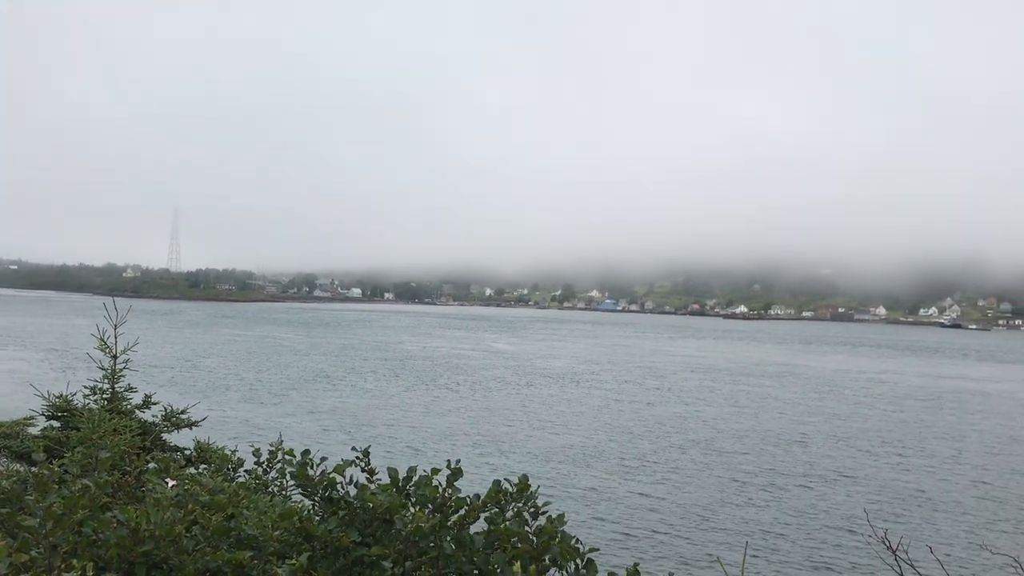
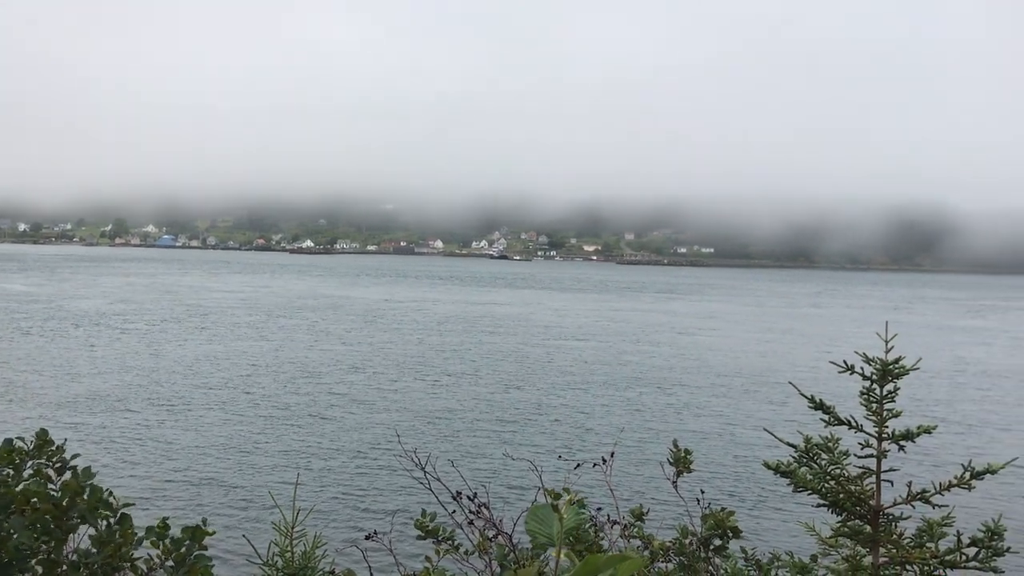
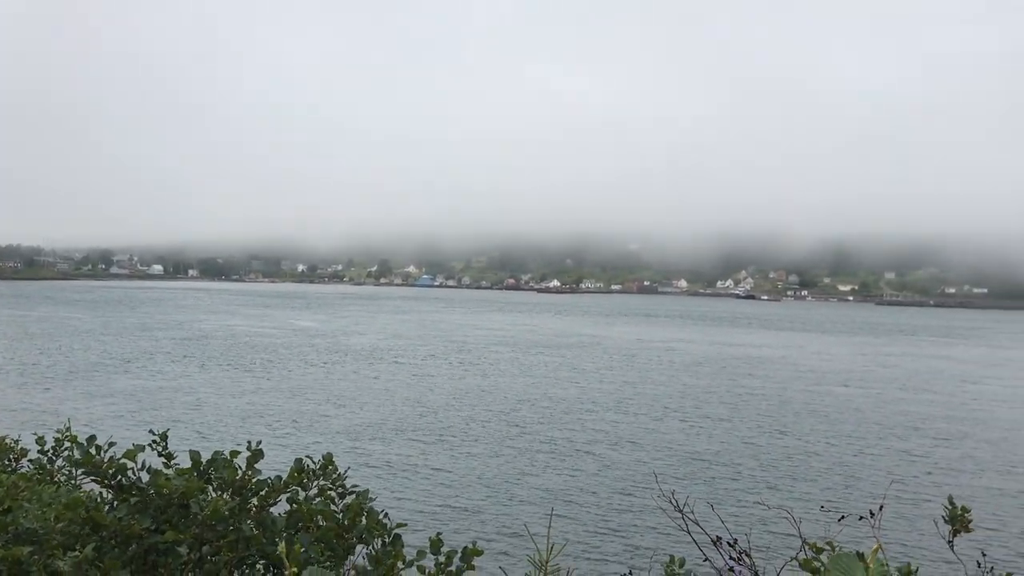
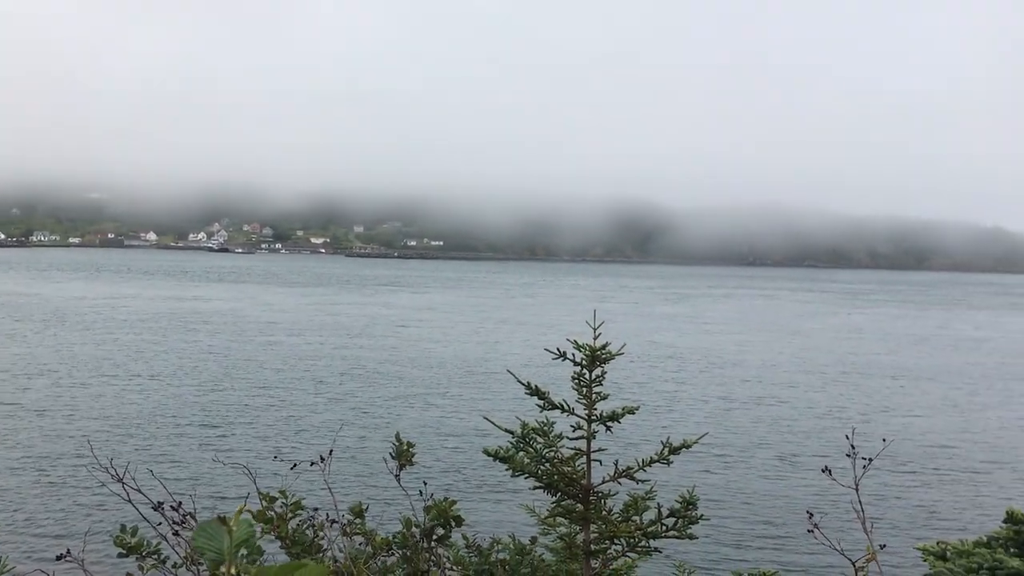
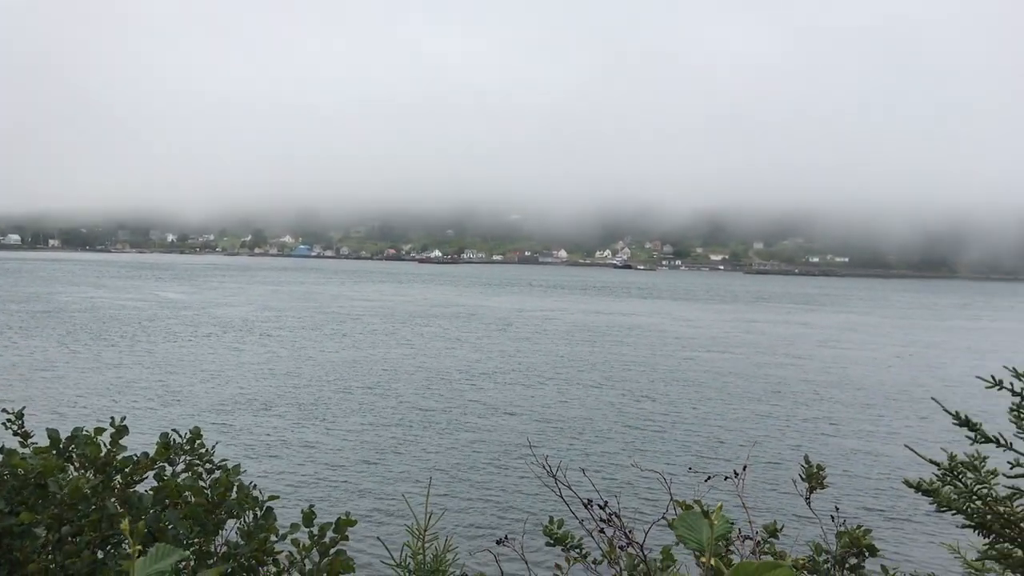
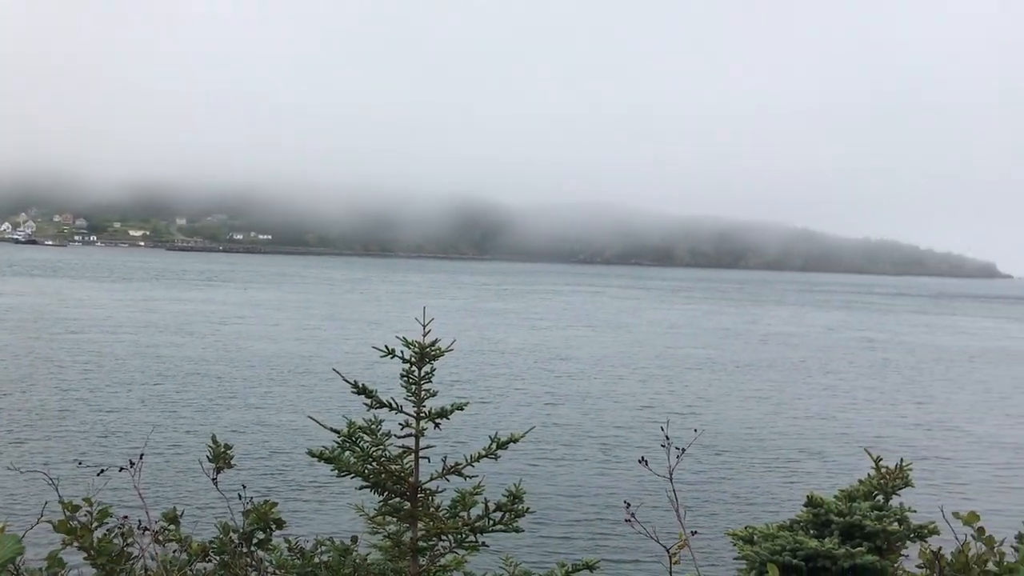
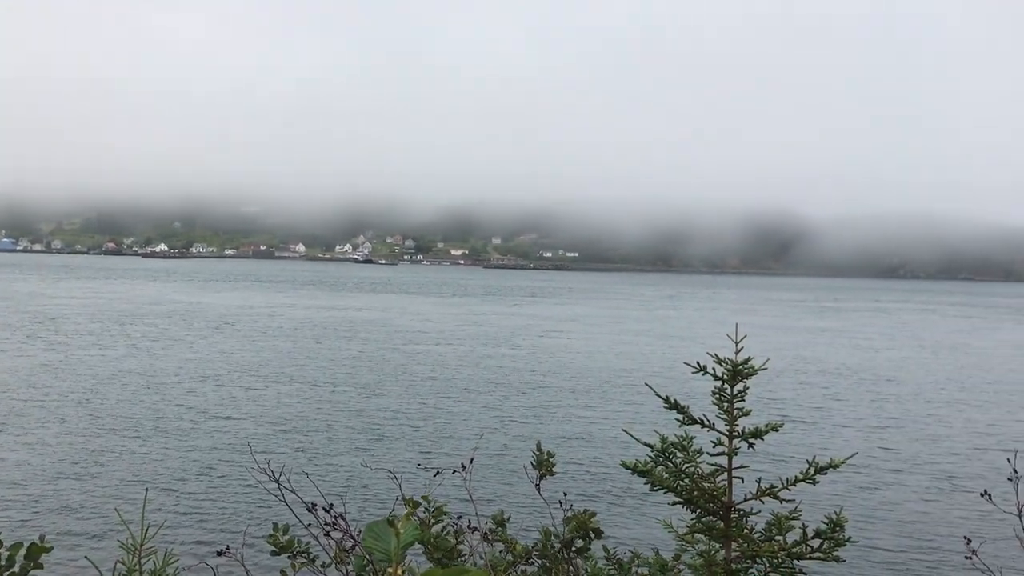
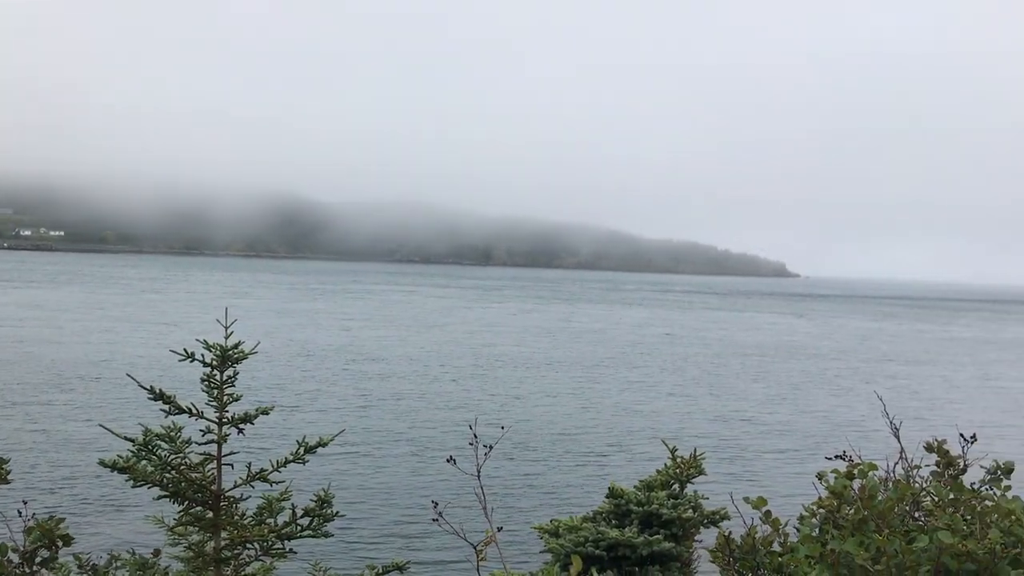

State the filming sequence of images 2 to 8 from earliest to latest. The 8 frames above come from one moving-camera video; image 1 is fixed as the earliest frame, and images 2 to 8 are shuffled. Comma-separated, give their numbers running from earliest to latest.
3, 5, 2, 7, 4, 6, 8
